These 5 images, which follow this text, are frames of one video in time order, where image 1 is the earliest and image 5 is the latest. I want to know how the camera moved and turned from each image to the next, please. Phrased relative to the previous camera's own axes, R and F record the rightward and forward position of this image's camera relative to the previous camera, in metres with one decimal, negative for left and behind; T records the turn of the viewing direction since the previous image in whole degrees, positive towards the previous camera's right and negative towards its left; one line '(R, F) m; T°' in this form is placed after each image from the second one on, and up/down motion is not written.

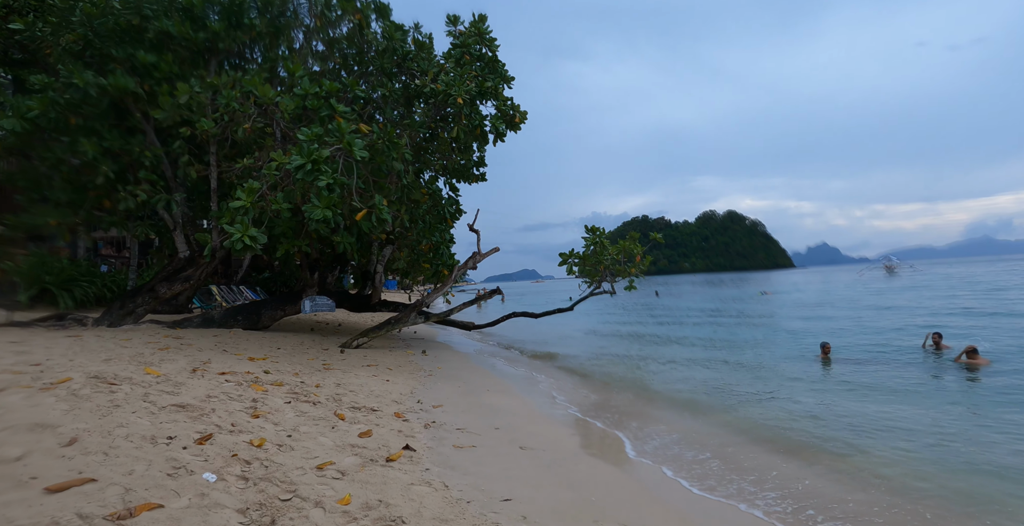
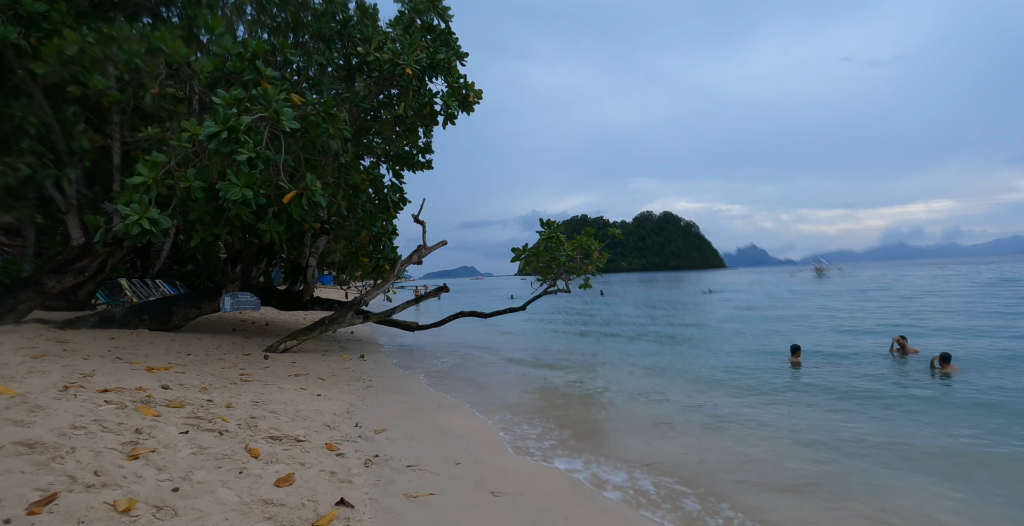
(-0.2, +0.9) m; +6°
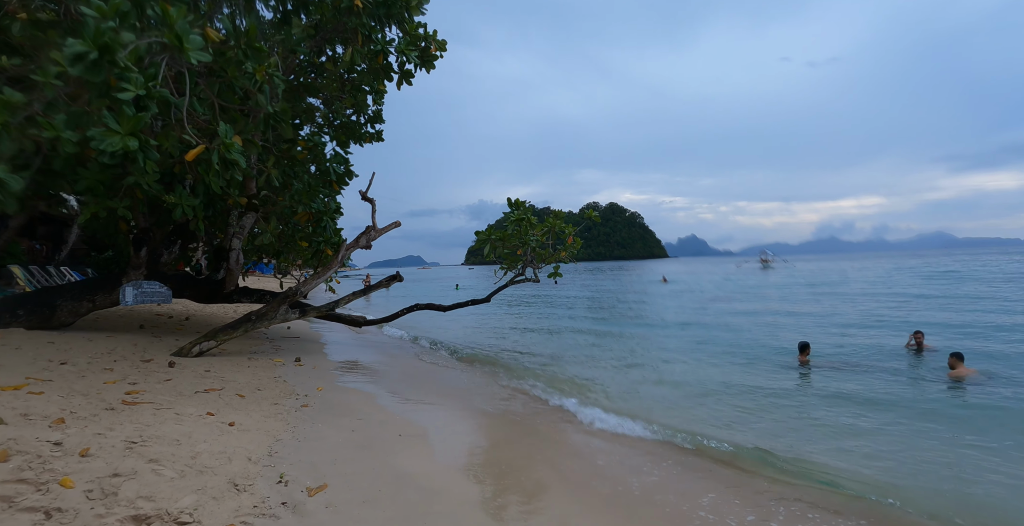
(-0.3, +1.3) m; +6°
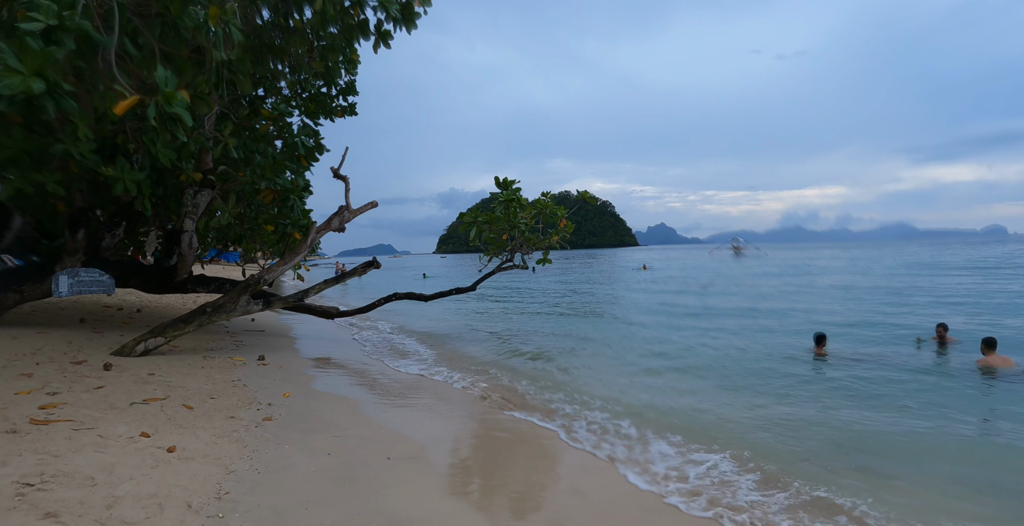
(-0.3, +0.8) m; +3°
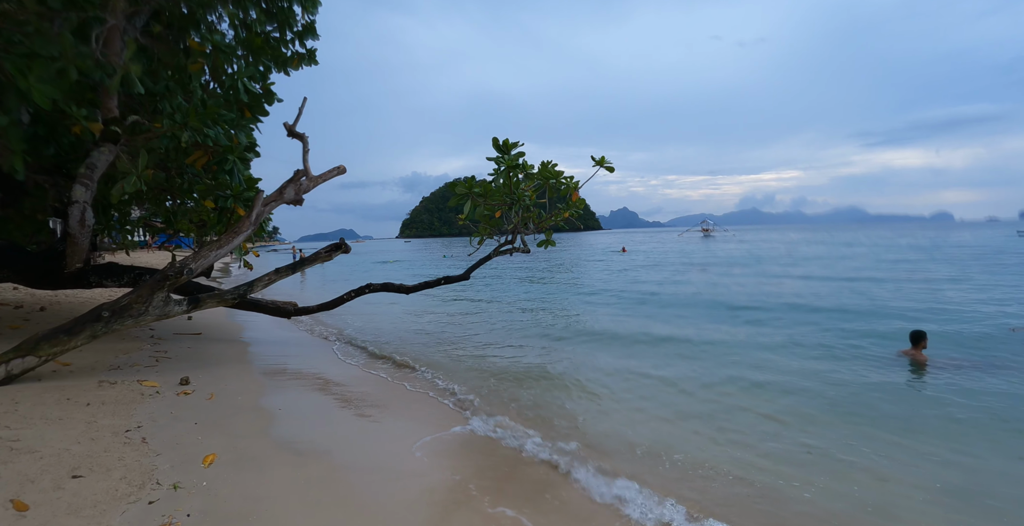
(-0.6, +1.7) m; +4°
